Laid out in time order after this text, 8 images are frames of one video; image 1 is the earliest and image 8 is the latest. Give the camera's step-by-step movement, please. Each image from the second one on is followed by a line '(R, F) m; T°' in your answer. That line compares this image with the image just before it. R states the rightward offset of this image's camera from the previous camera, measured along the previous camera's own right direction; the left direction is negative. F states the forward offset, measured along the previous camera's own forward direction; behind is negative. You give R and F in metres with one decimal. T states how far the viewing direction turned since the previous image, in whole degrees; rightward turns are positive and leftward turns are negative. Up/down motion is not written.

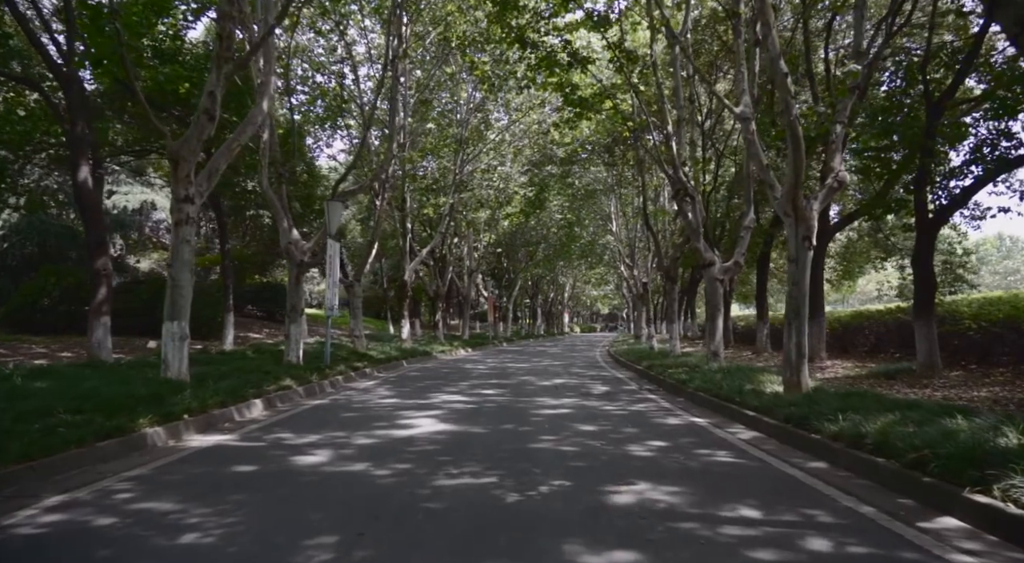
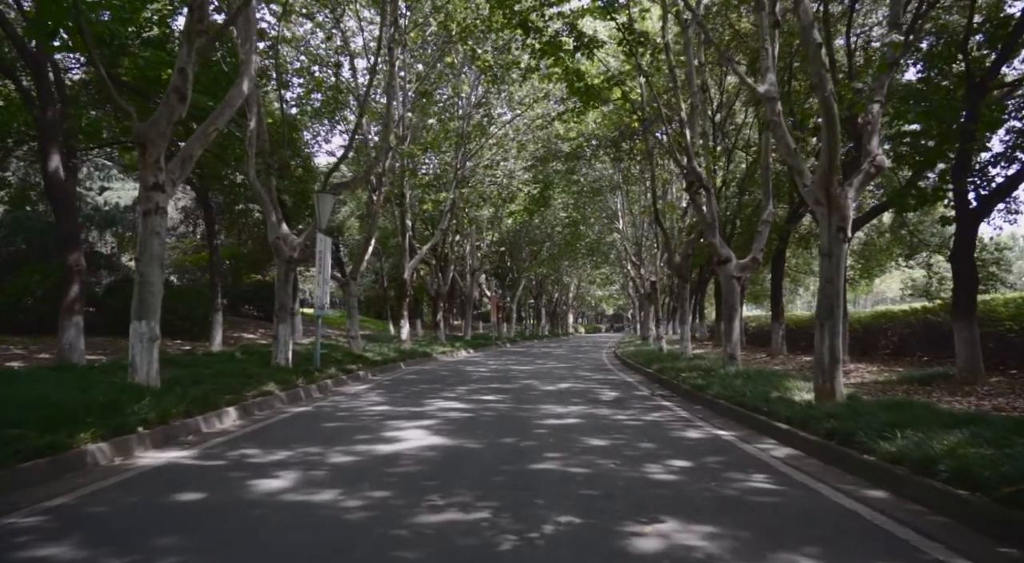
(0.0, +1.1) m; 0°
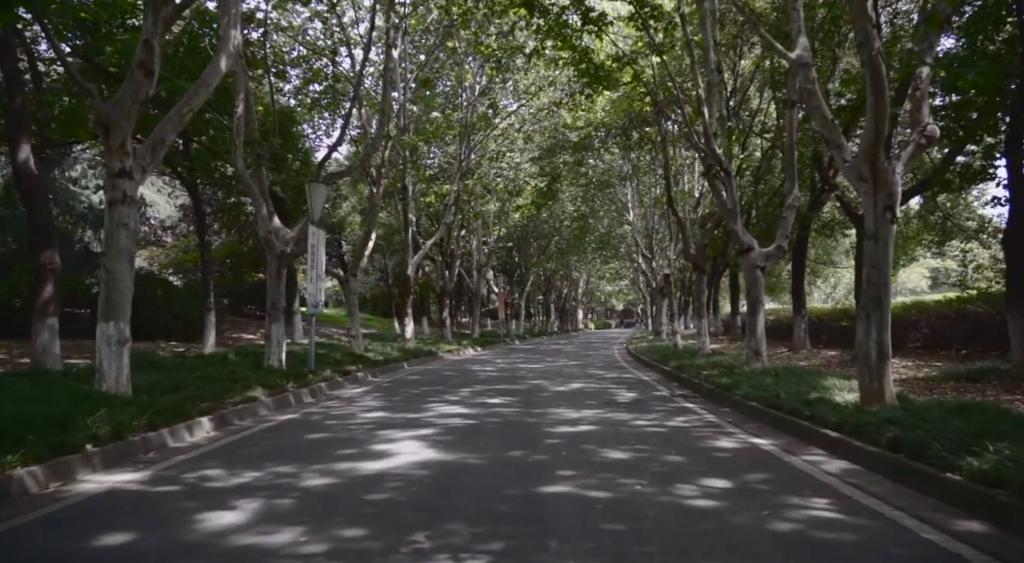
(0.0, +1.1) m; -1°
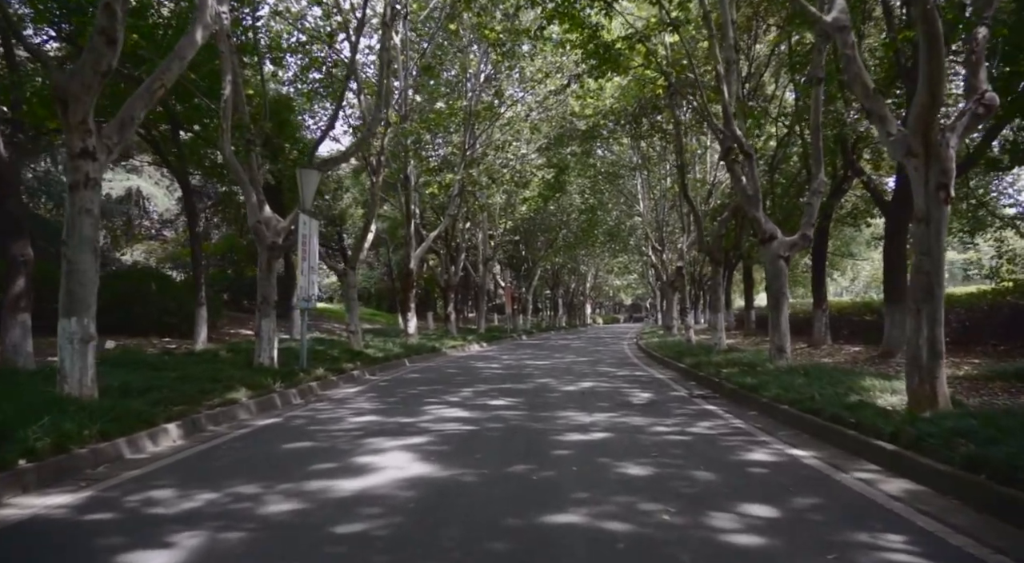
(0.0, +1.0) m; -1°
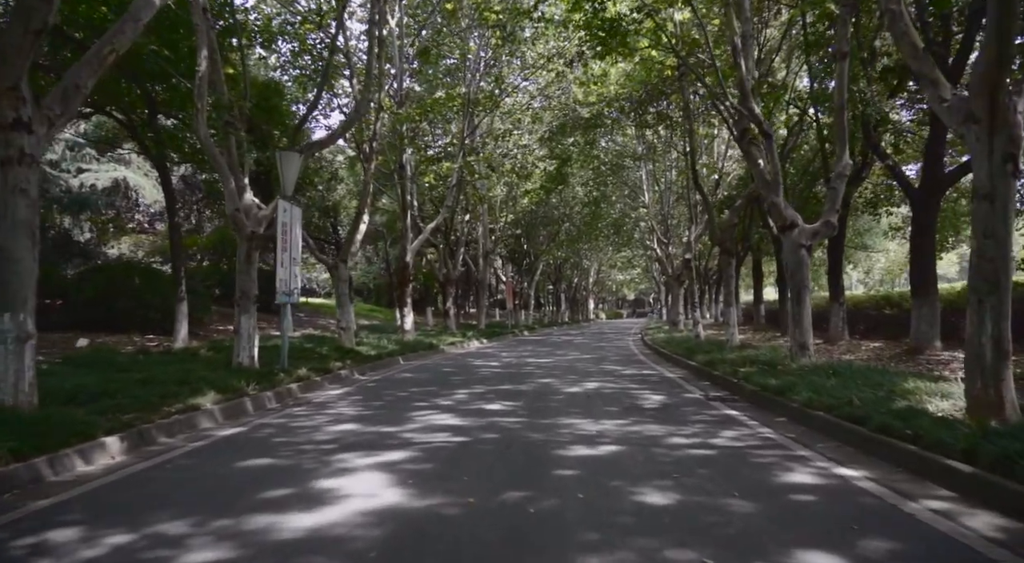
(+0.1, +1.1) m; 0°
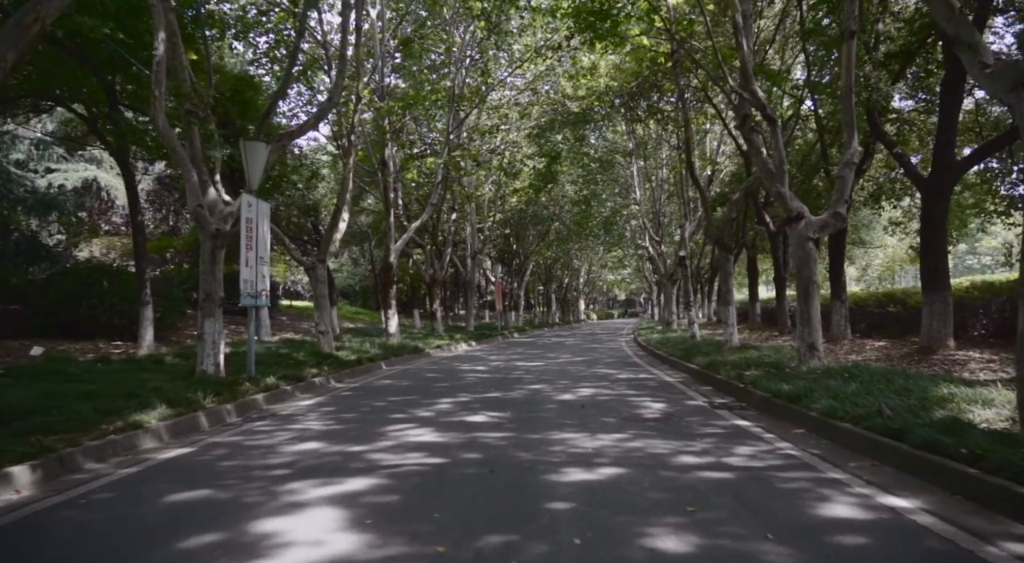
(+0.1, +1.0) m; +1°
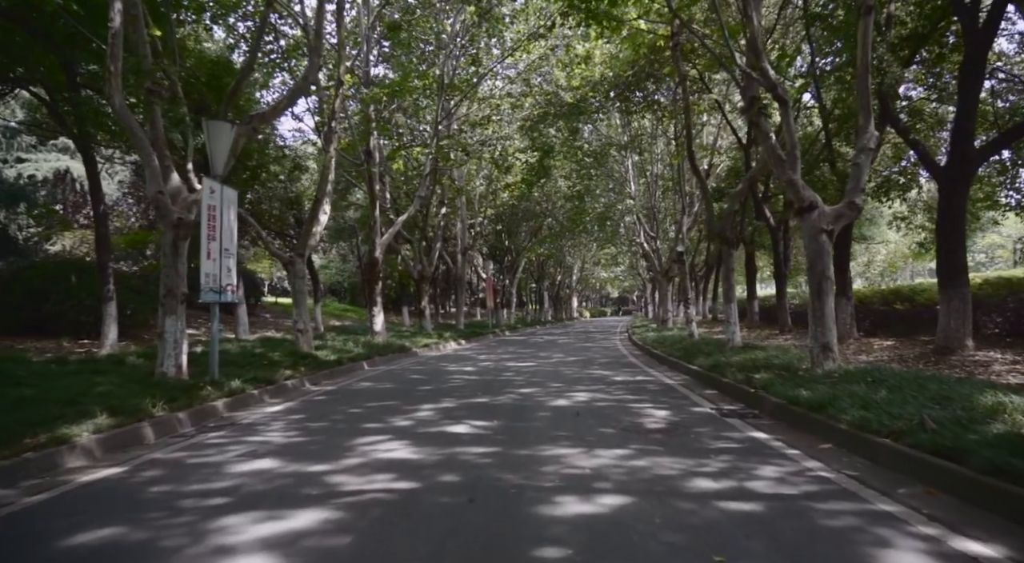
(+0.1, +1.0) m; +1°
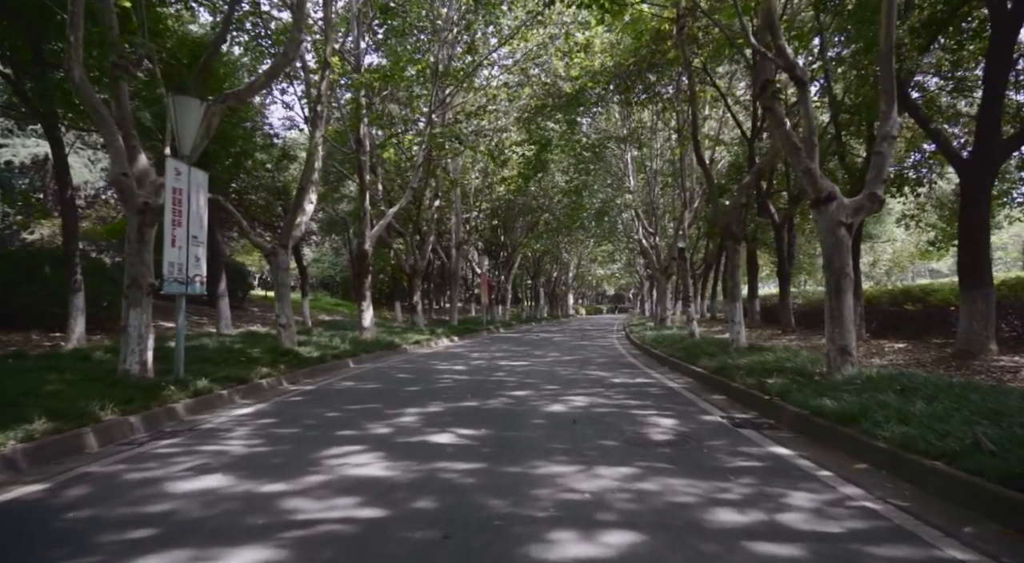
(0.0, +0.9) m; 0°
